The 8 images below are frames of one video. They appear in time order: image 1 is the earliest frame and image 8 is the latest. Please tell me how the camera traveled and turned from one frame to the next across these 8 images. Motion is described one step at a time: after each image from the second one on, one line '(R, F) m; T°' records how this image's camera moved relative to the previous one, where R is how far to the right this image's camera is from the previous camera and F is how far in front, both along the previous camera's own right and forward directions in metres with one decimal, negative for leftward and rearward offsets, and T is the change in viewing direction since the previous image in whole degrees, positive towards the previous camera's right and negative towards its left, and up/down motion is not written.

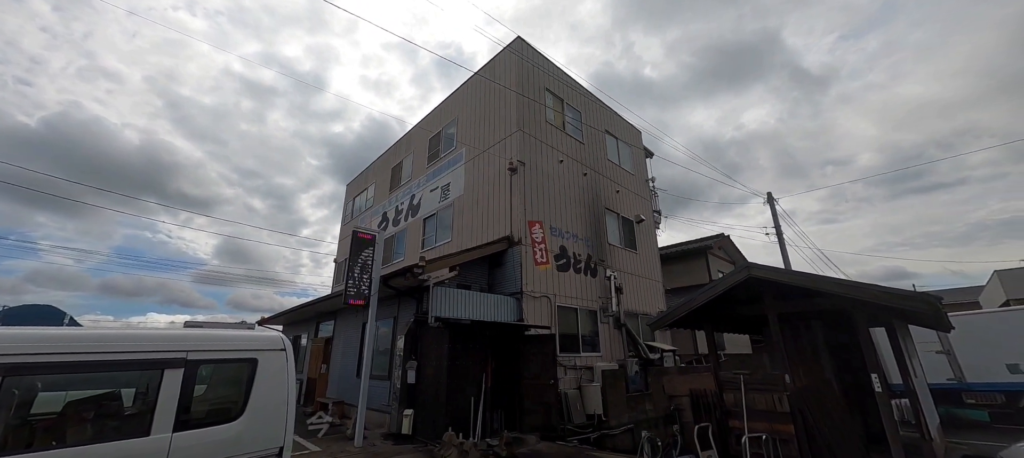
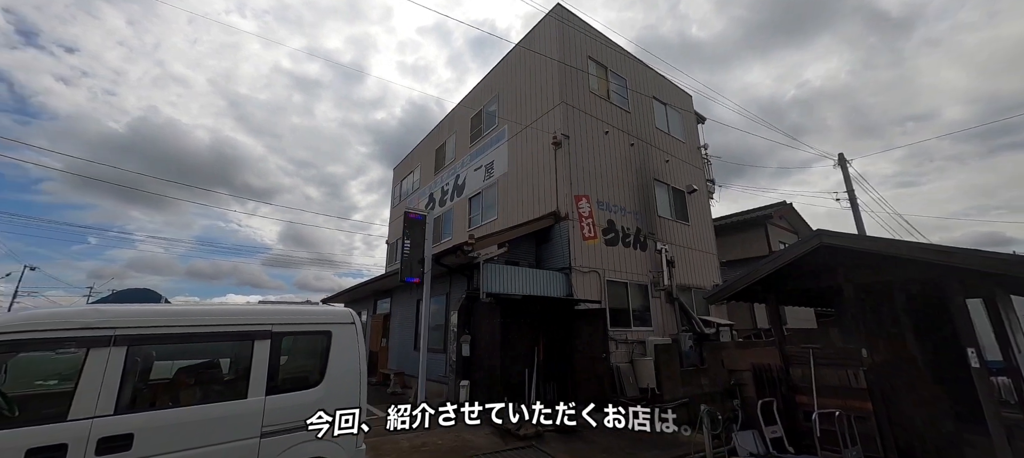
(-0.1, 0.0) m; -6°
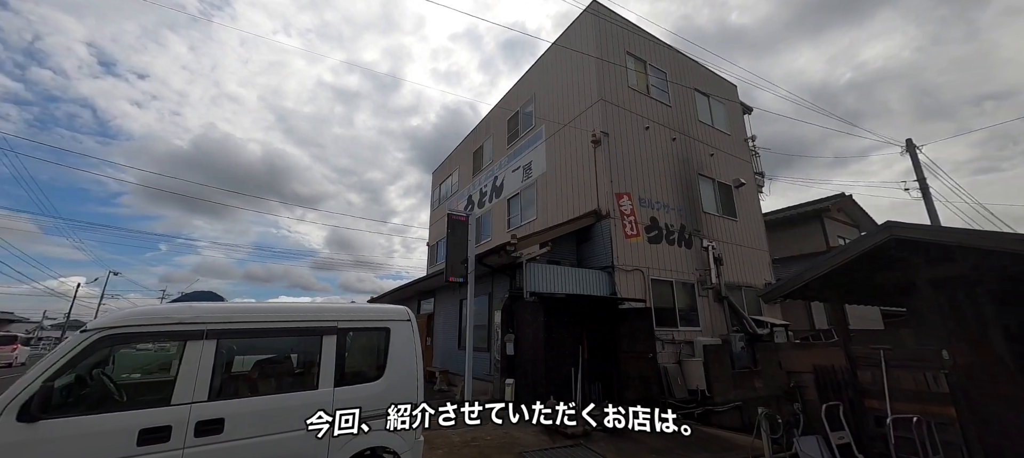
(-0.1, -0.1) m; -5°
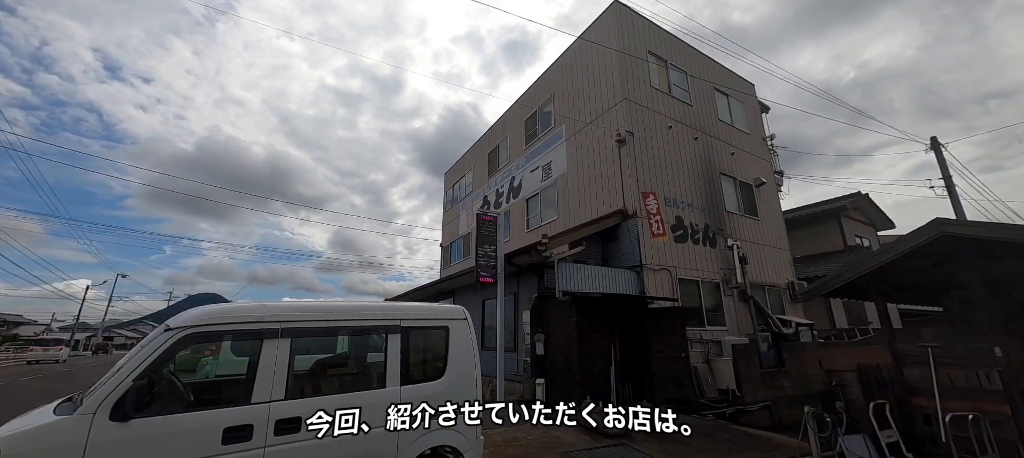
(-0.5, 0.0) m; 0°
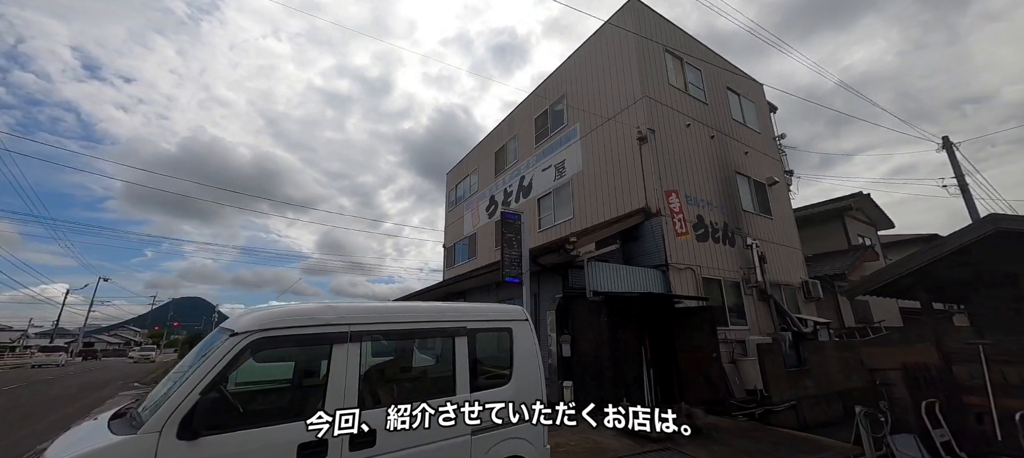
(-0.7, +0.2) m; +2°
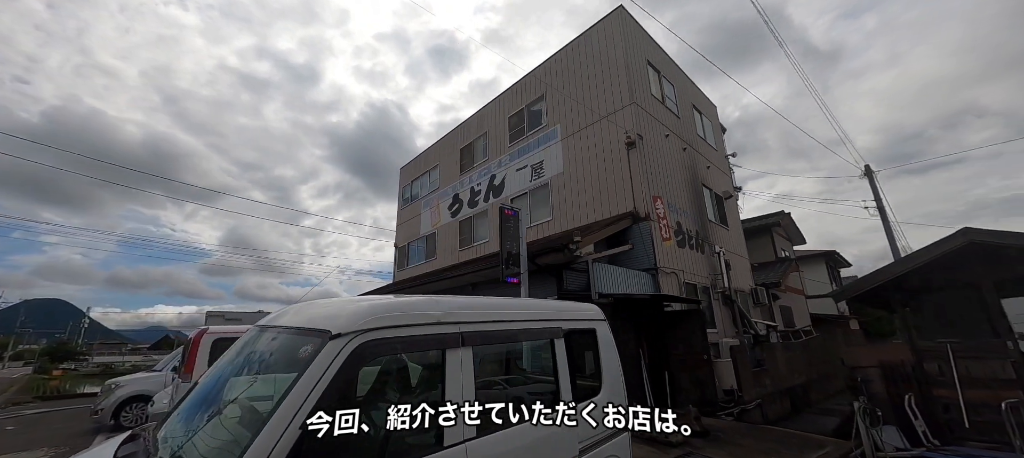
(-1.2, +0.5) m; +10°
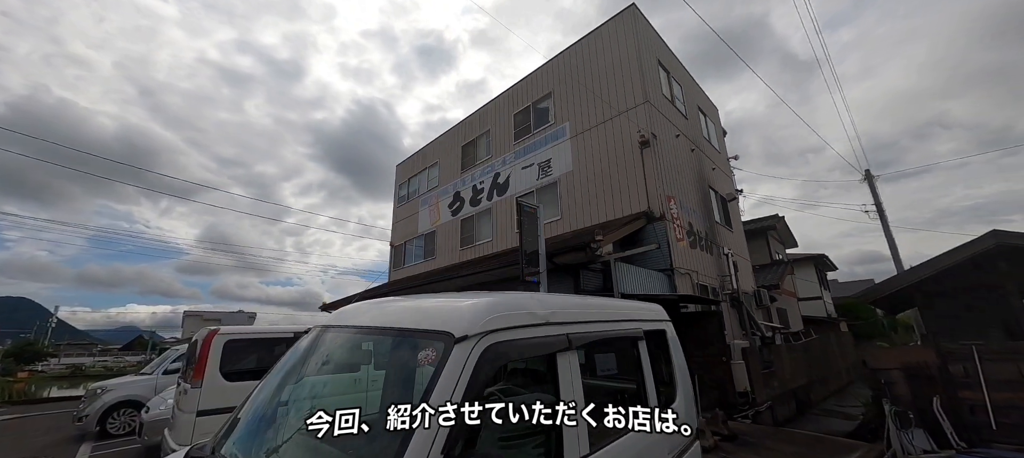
(-0.6, +0.2) m; +2°
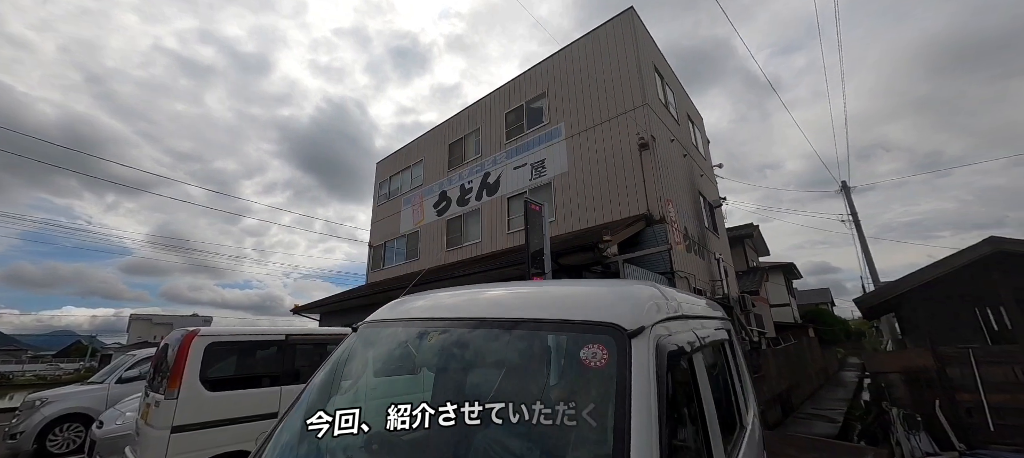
(-0.5, +0.3) m; +4°
